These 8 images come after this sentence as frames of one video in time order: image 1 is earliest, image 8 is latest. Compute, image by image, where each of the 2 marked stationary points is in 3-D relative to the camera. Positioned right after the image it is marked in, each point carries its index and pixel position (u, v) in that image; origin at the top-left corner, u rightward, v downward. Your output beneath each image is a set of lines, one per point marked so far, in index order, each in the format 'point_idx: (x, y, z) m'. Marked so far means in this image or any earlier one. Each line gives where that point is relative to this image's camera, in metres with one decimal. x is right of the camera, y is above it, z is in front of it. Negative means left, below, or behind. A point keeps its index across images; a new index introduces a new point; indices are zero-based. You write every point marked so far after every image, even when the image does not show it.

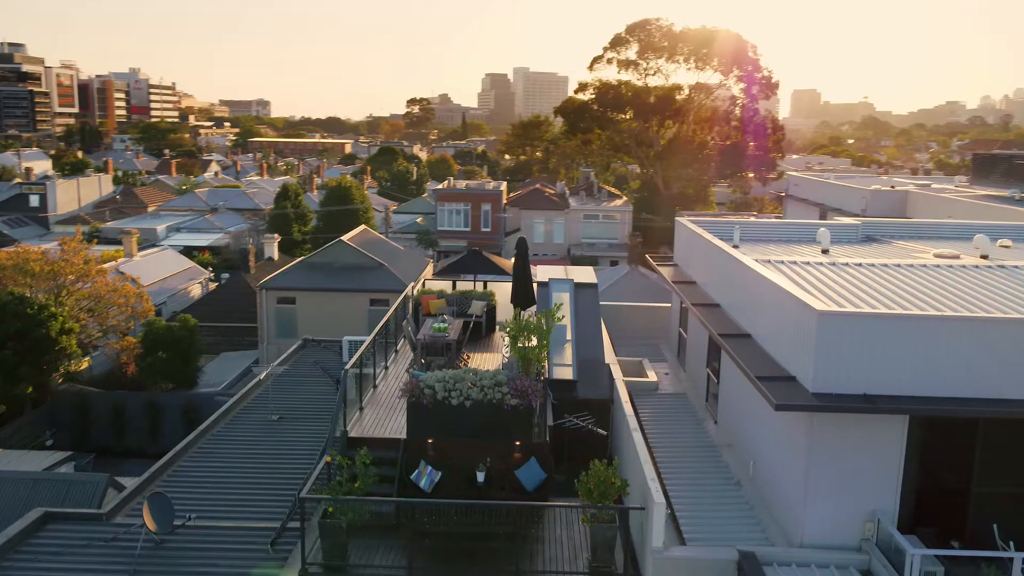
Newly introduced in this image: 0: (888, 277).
0: (+3.8, +0.1, +9.0) m
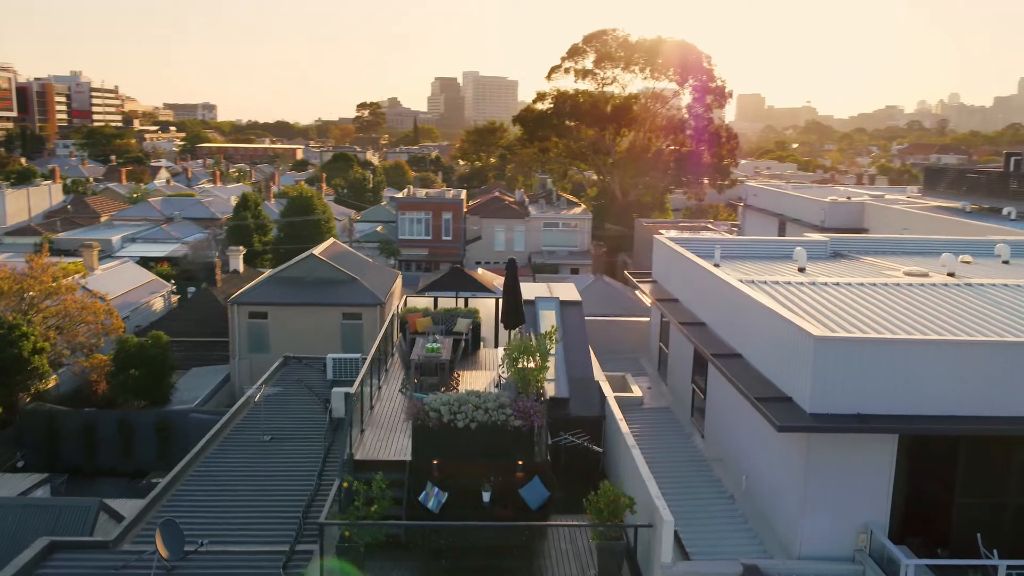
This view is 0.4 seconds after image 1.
0: (+3.8, -0.1, +9.5) m
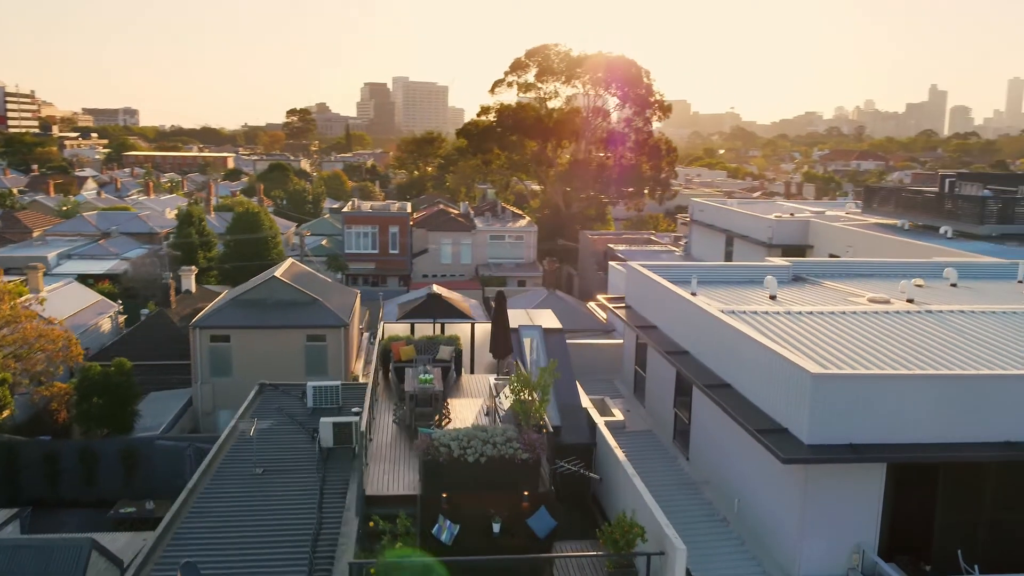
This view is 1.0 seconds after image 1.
0: (+3.7, -0.5, +10.2) m
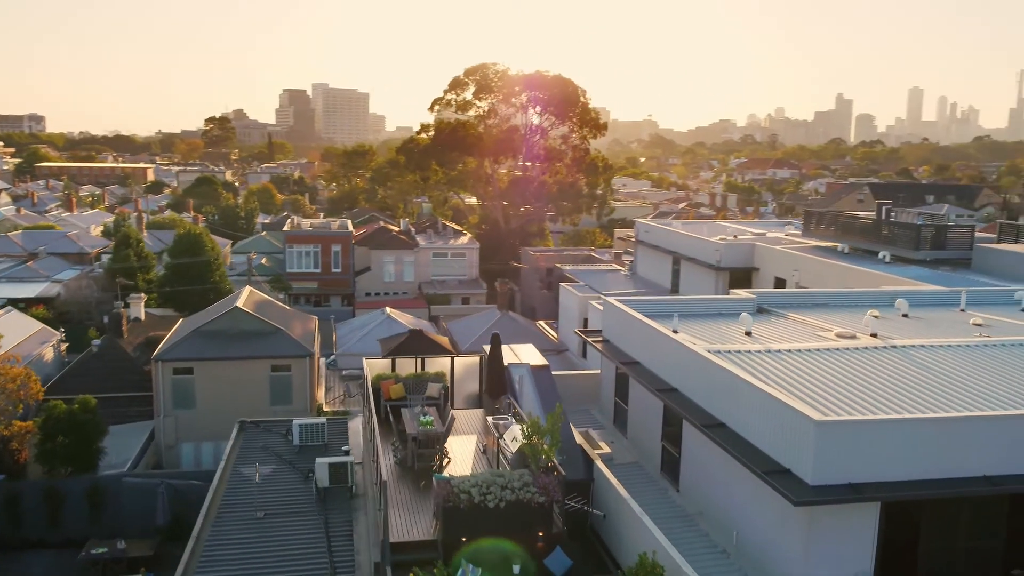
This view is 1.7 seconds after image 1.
0: (+3.8, -1.0, +11.0) m
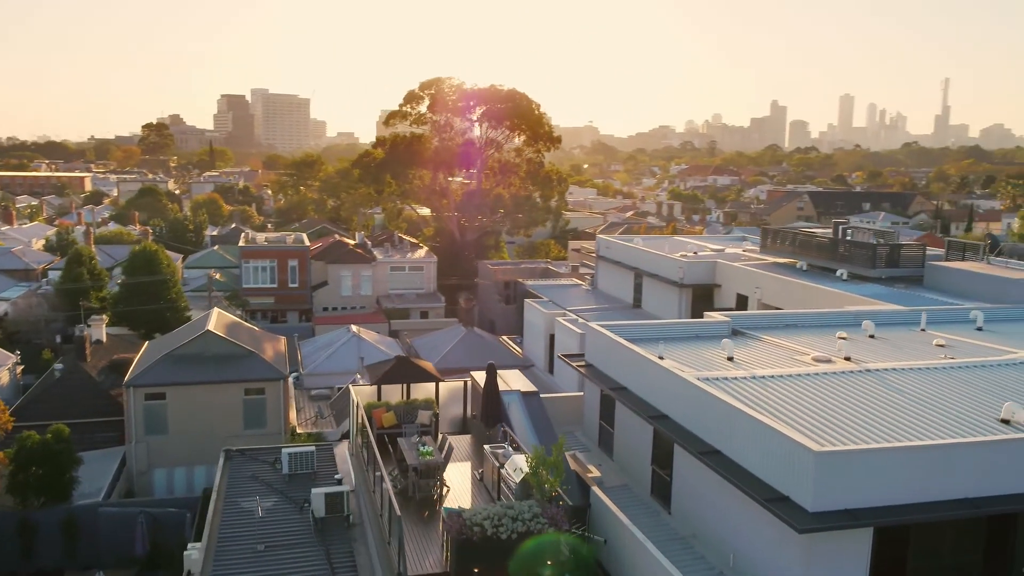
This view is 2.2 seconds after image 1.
0: (+3.8, -1.4, +11.5) m
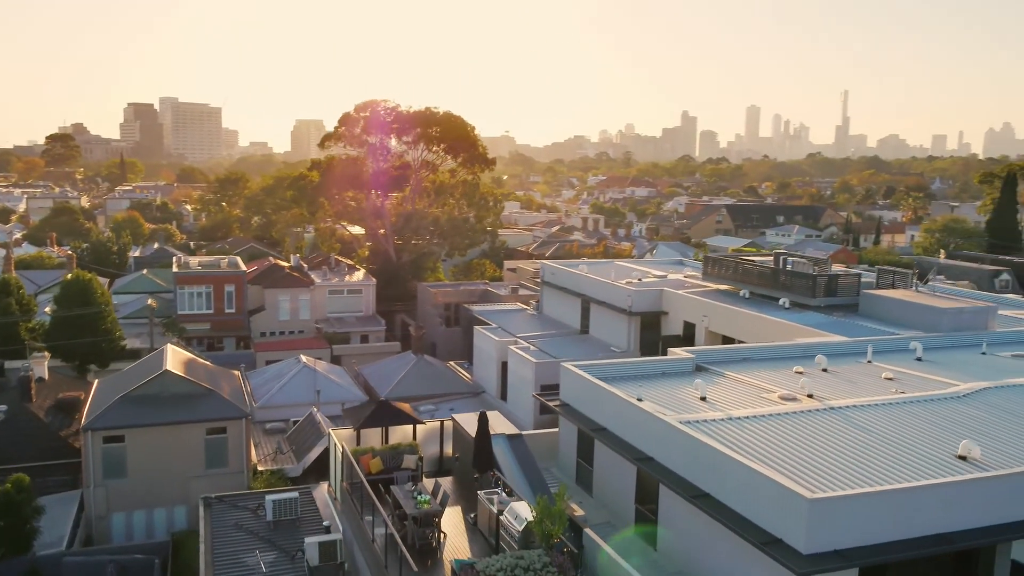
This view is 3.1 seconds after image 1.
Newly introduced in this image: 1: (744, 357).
0: (+3.7, -2.0, +12.3) m
1: (+4.6, -1.3, +17.4) m
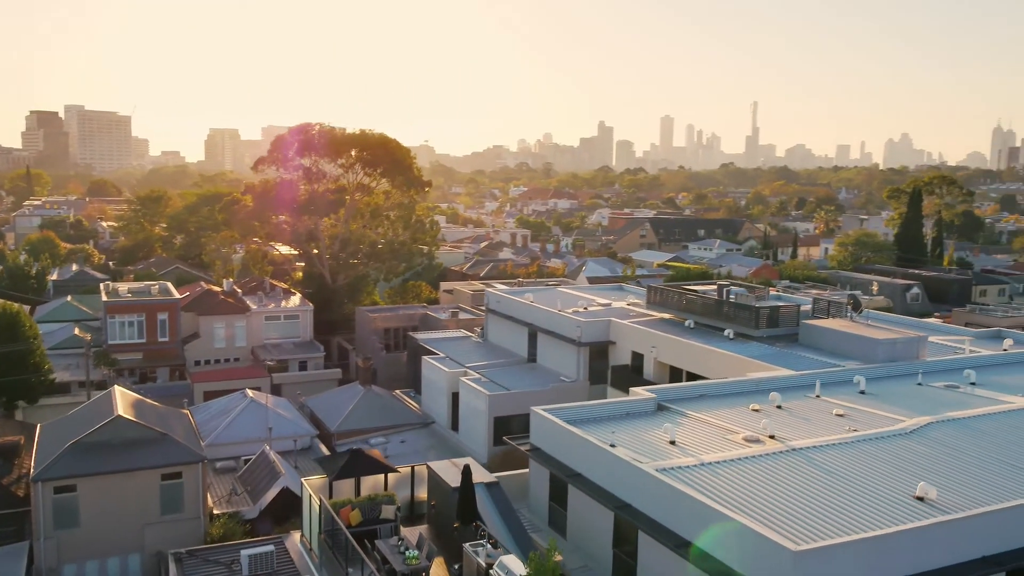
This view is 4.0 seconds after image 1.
0: (+3.5, -2.8, +12.9) m
1: (+3.9, -2.2, +18.1) m
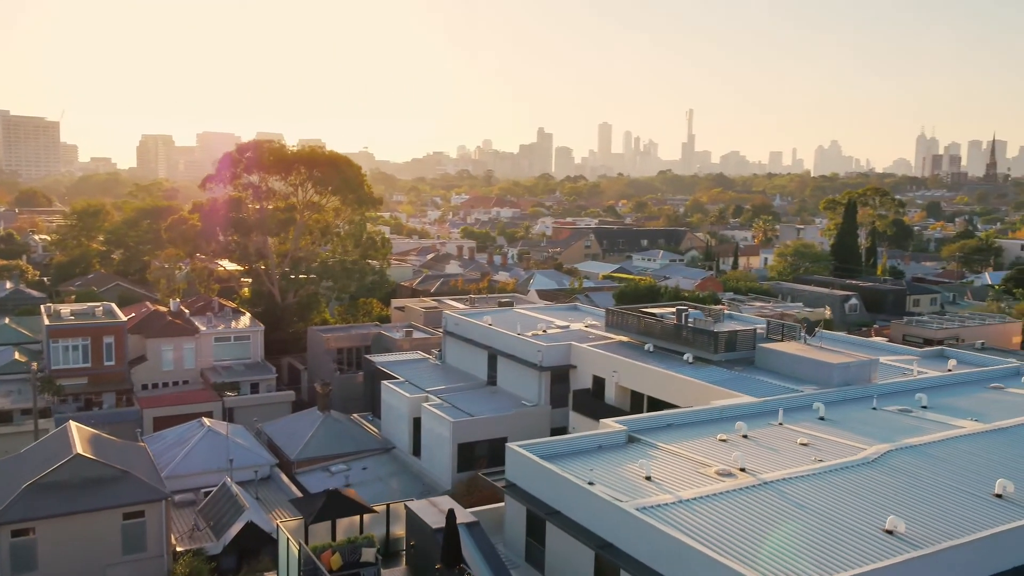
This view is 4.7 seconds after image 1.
0: (+3.2, -3.4, +13.3) m
1: (+3.3, -2.8, +18.5) m
